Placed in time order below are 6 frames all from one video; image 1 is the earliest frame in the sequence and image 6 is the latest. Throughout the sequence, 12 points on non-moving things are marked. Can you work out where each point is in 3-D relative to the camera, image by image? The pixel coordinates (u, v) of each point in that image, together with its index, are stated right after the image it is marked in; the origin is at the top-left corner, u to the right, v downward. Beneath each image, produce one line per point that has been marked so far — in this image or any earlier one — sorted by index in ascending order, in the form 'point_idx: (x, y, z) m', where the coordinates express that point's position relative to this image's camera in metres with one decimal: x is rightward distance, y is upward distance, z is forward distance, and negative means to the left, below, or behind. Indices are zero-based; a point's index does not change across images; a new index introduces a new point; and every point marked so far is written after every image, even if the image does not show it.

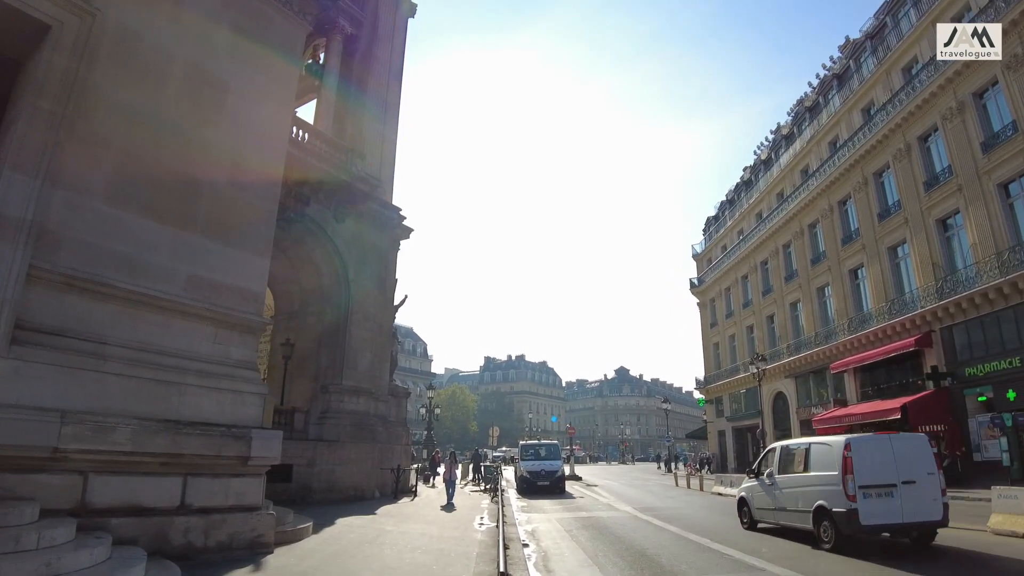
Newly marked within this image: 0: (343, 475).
0: (-4.5, -5.0, +15.5) m
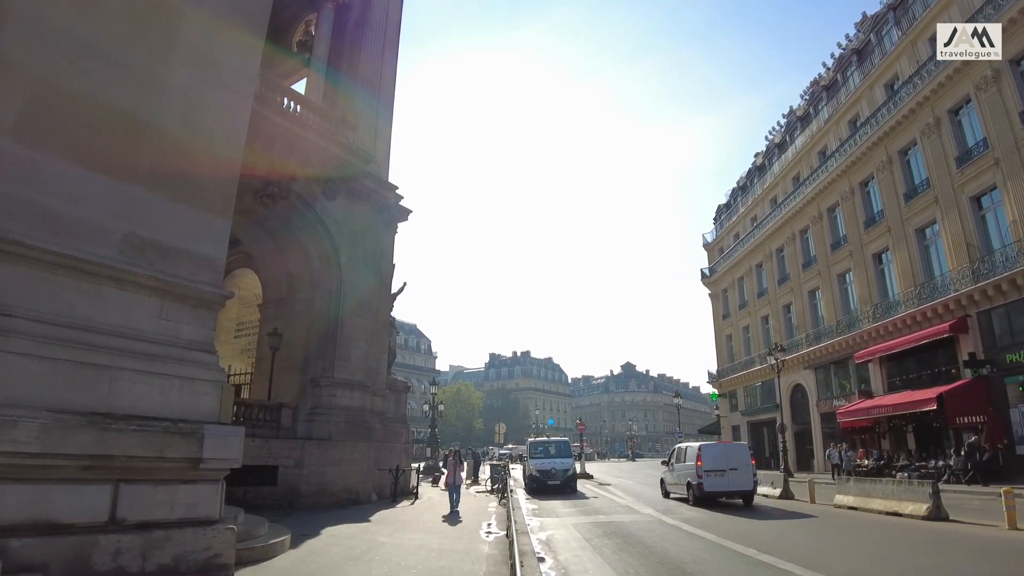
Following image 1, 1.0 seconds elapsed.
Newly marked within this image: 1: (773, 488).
0: (-4.3, -4.6, +14.0) m
1: (+8.6, -6.6, +18.9) m
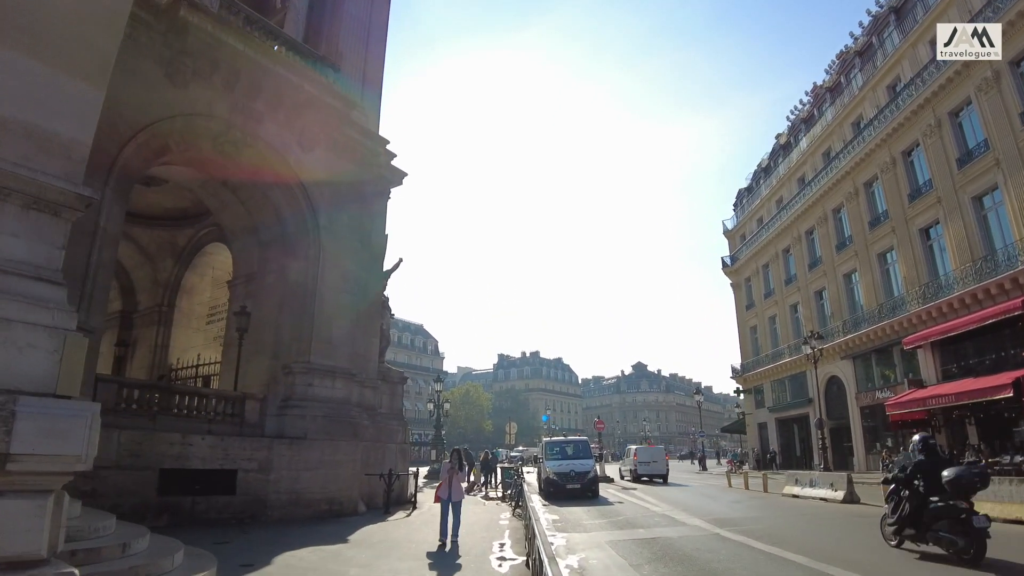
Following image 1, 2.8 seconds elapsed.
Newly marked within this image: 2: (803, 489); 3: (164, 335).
0: (-4.0, -3.9, +11.4) m
1: (+9.0, -5.7, +16.1) m
2: (+8.9, -6.2, +17.6) m
3: (-10.6, -1.4, +17.5) m
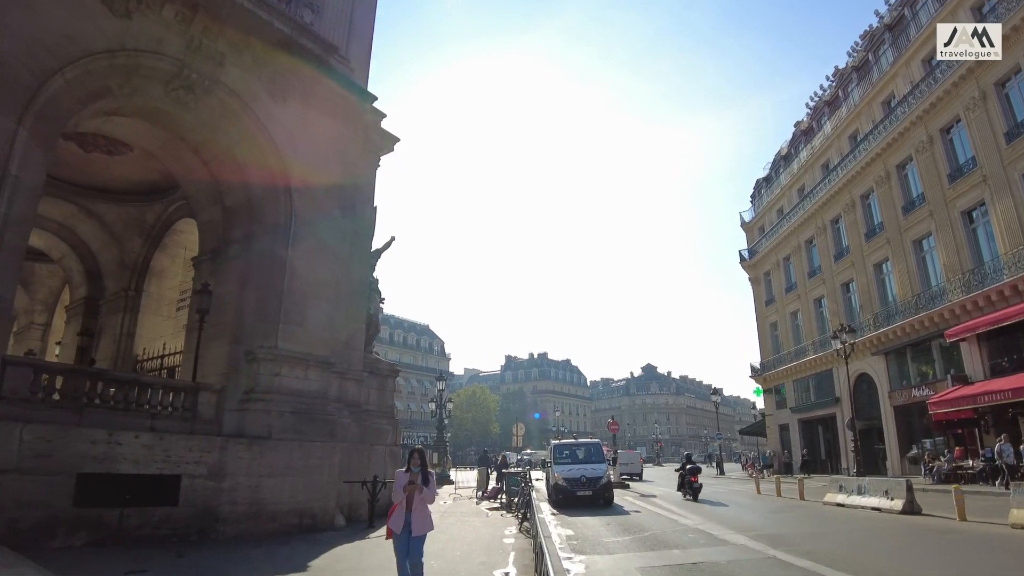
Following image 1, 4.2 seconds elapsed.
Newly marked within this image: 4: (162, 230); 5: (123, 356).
0: (-3.9, -3.4, +9.4) m
1: (+9.2, -5.2, +14.0) m
2: (+9.1, -5.7, +15.5) m
3: (-10.4, -1.0, +15.7) m
4: (-9.7, +1.6, +15.9) m
5: (-10.4, -1.8, +15.3) m
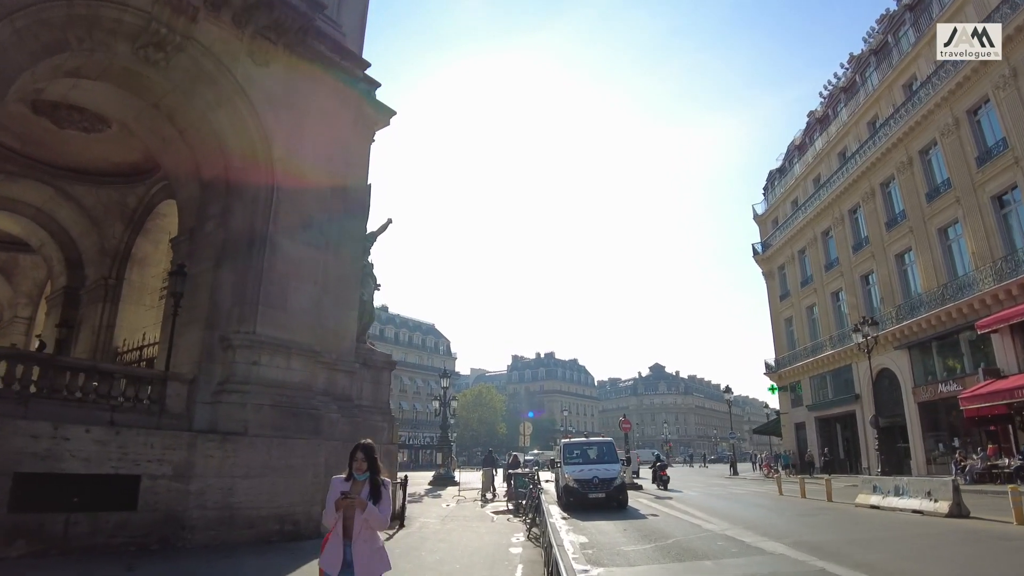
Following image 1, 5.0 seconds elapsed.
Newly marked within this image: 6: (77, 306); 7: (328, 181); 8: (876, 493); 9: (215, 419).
0: (-3.8, -3.0, +8.4) m
1: (+9.3, -4.7, +12.8) m
2: (+9.3, -5.2, +14.3) m
3: (-10.3, -0.7, +14.7) m
4: (-9.6, +1.9, +14.9) m
5: (-10.2, -1.5, +14.3) m
6: (-11.8, -0.5, +15.5) m
7: (-3.7, +2.1, +11.5) m
8: (+9.4, -5.3, +14.8) m
9: (-4.5, -2.0, +8.7) m
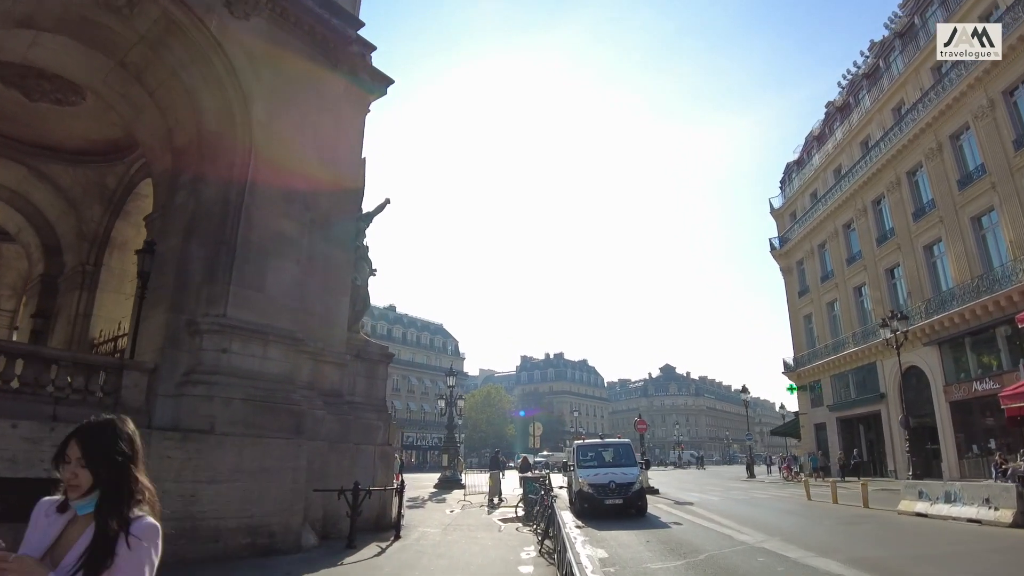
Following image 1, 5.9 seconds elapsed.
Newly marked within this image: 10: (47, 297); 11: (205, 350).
0: (-3.7, -2.7, +7.2) m
1: (+9.5, -4.4, +11.4) m
2: (+9.5, -4.9, +12.9) m
3: (-10.1, -0.4, +13.6) m
4: (-9.4, +2.2, +13.8) m
5: (-10.0, -1.2, +13.2) m
6: (-11.6, -0.2, +14.5) m
7: (-3.6, +2.4, +10.4) m
8: (+9.6, -5.0, +13.5) m
9: (-4.4, -1.7, +7.5) m
10: (-11.7, -0.3, +14.5) m
11: (-4.2, -0.9, +8.0) m
